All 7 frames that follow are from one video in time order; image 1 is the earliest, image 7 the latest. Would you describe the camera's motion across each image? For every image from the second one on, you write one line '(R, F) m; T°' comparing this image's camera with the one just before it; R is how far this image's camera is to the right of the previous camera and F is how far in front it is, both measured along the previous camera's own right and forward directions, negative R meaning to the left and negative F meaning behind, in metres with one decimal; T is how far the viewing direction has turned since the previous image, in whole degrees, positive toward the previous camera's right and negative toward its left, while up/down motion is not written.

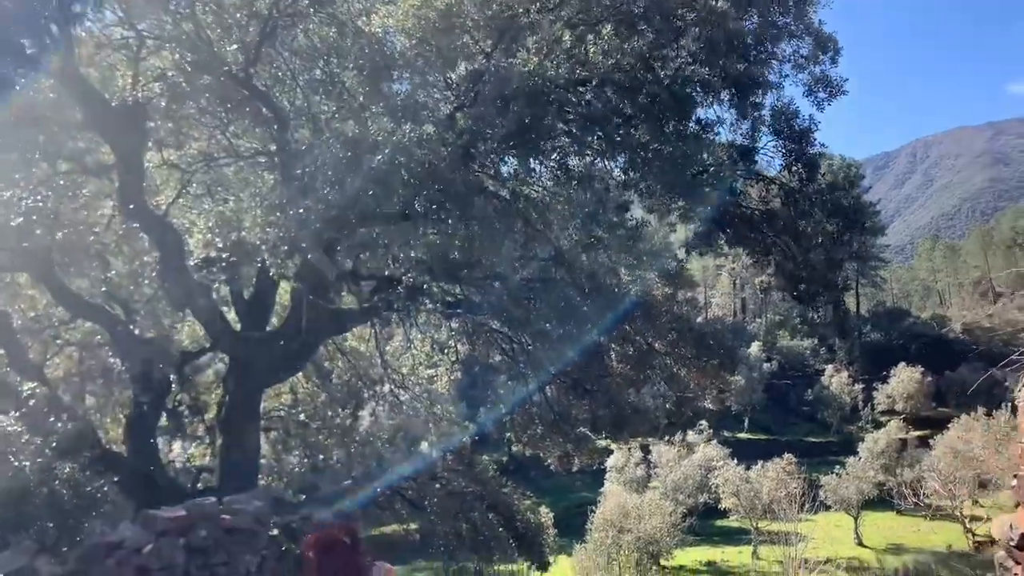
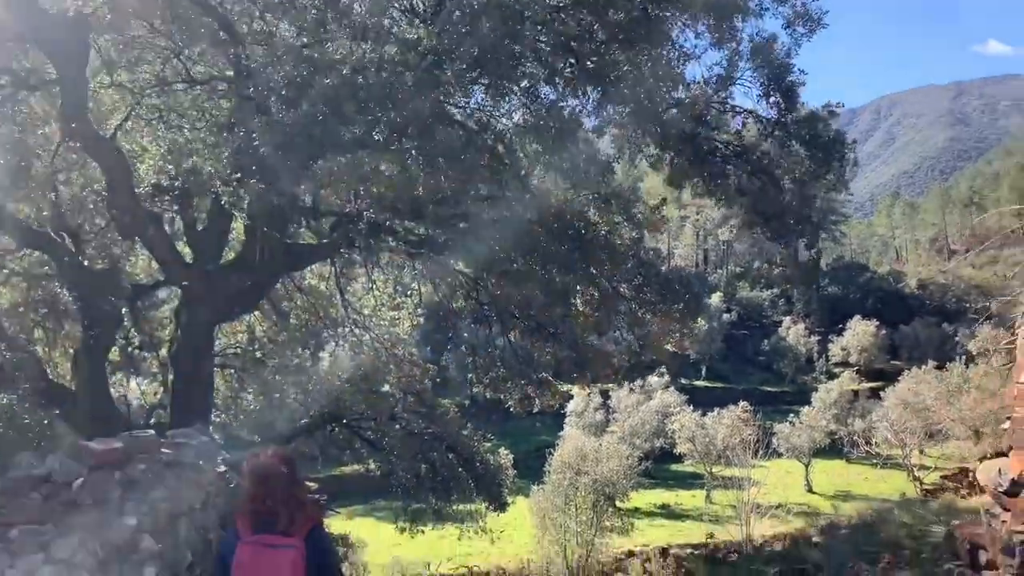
(0.0, +0.2) m; +2°
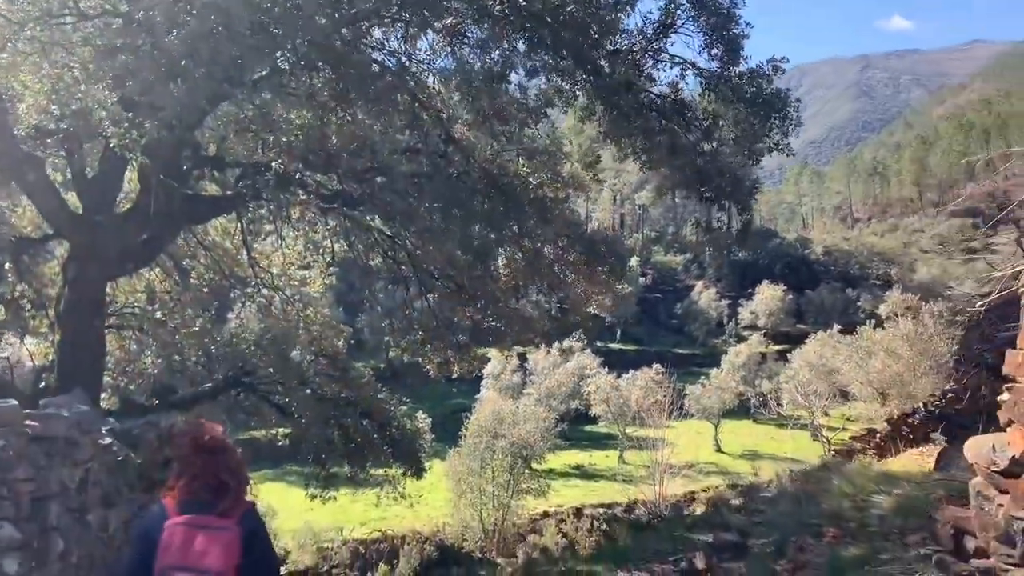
(0.0, +0.3) m; +6°
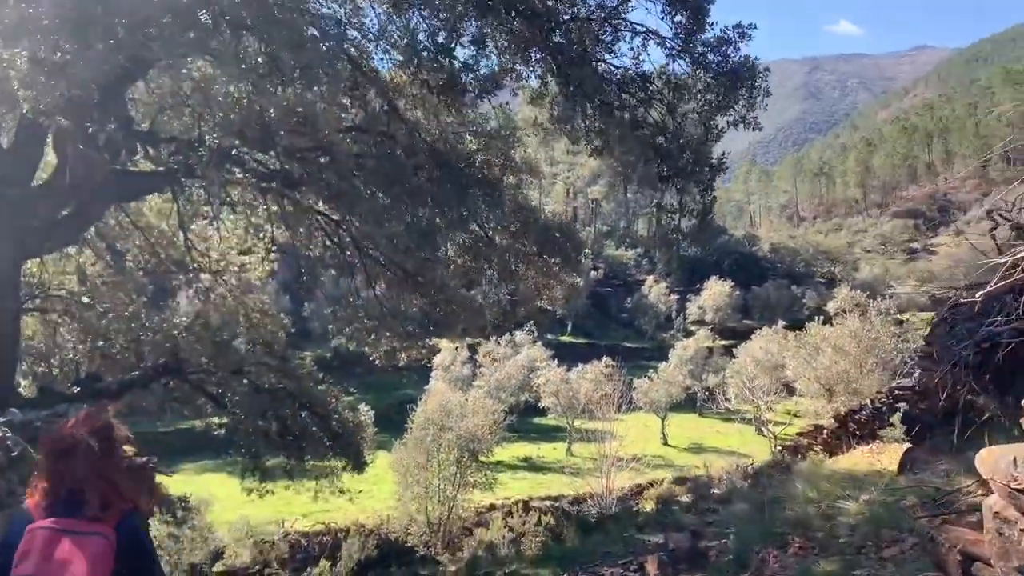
(0.0, +0.3) m; +3°
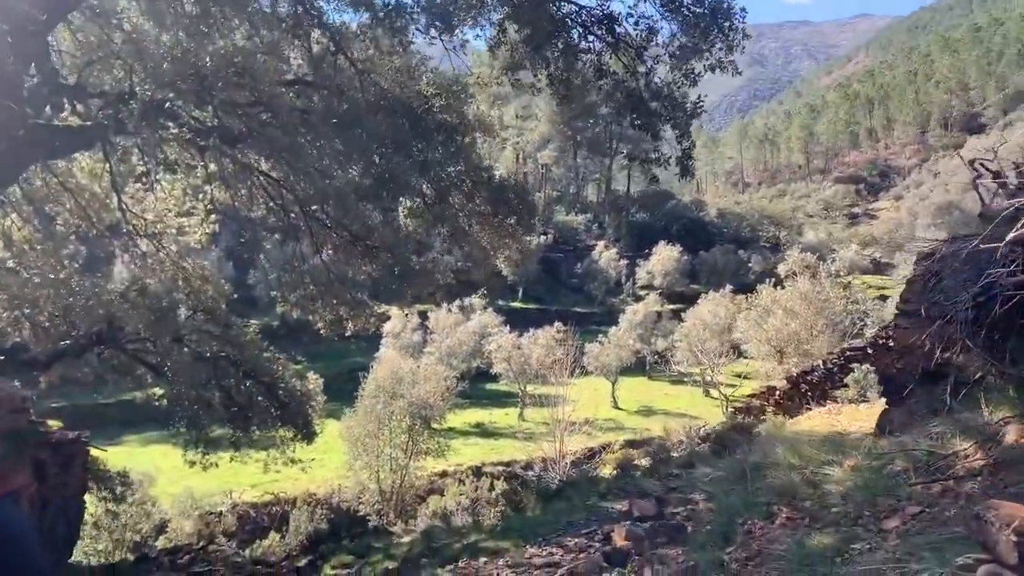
(0.0, +0.3) m; +3°
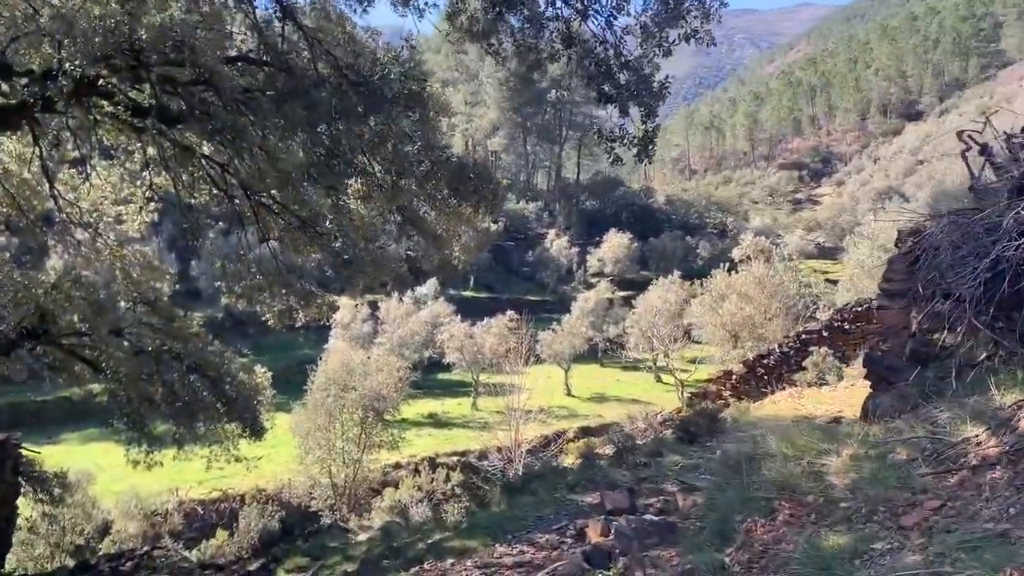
(-0.1, +0.3) m; +3°
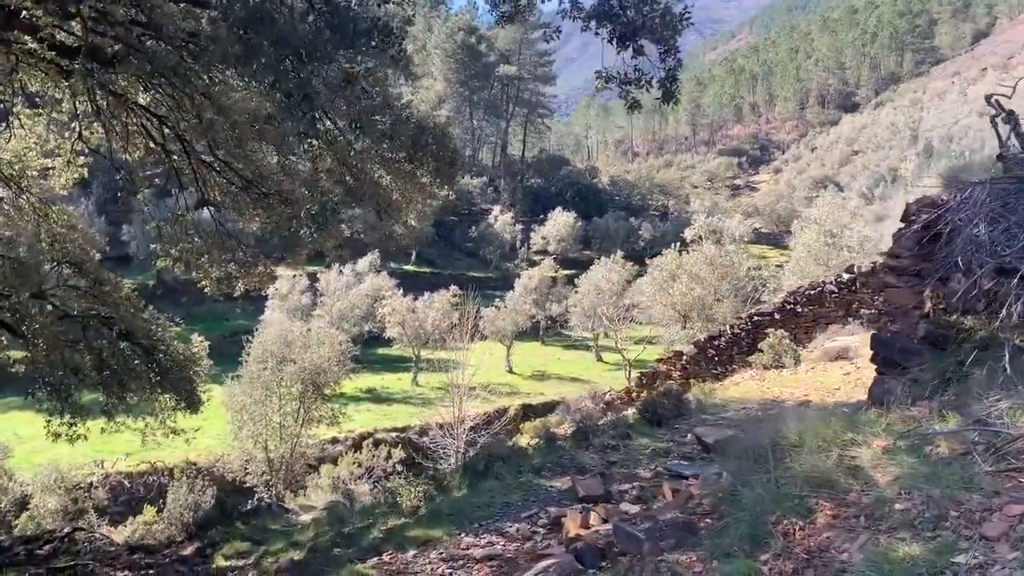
(-0.2, +0.4) m; +4°
